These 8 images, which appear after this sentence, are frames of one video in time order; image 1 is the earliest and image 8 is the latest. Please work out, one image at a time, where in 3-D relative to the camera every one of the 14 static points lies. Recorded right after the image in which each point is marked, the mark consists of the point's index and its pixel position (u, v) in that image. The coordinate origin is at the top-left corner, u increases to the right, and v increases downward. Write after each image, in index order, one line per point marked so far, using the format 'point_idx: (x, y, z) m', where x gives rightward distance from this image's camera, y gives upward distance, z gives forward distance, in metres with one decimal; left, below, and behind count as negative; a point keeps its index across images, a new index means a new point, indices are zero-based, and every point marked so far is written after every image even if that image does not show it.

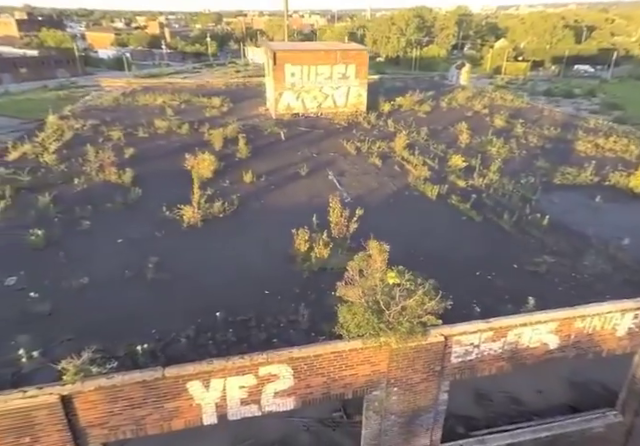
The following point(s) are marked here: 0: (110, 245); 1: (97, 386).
0: (-4.1, -0.4, +8.6) m
1: (-2.4, -1.7, +4.6) m
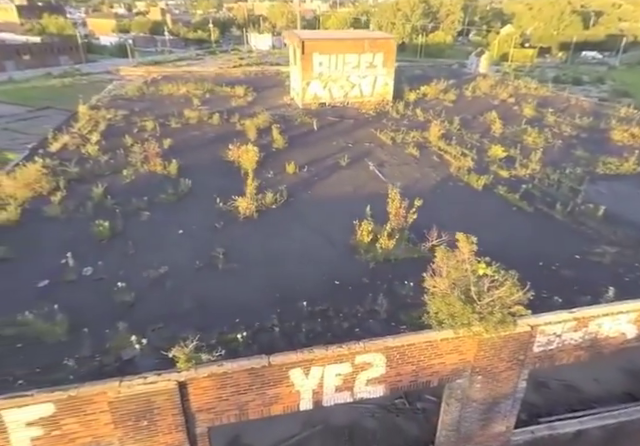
0: (-2.9, -0.3, +8.8) m
1: (-1.2, -1.6, +4.8) m
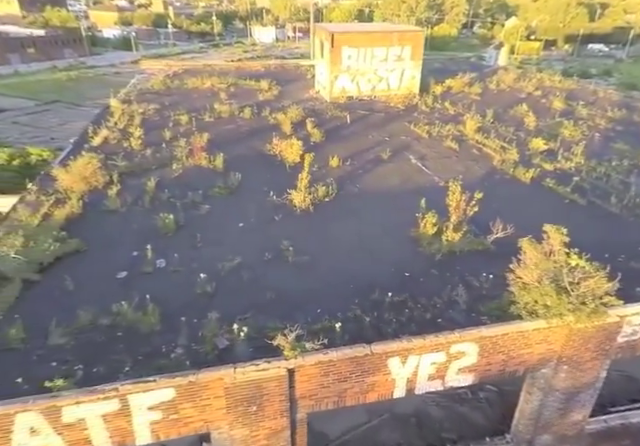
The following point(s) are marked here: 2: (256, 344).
0: (-1.7, -0.1, +8.9) m
1: (-0.1, -1.6, +5.0) m
2: (-0.9, -1.6, +5.7) m
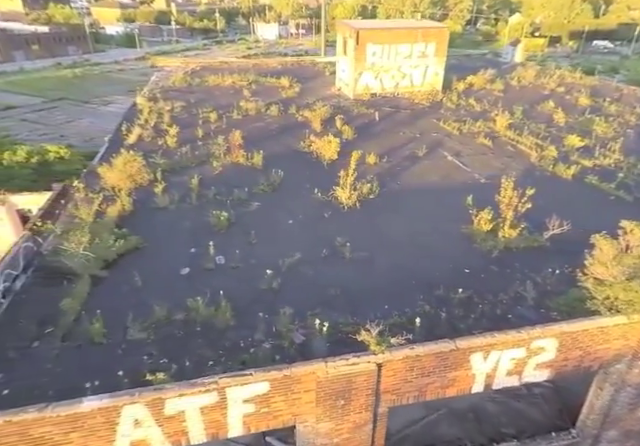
0: (-0.7, 0.0, +9.0) m
1: (+1.0, -1.5, +5.0) m
2: (+0.2, -1.5, +5.8) m
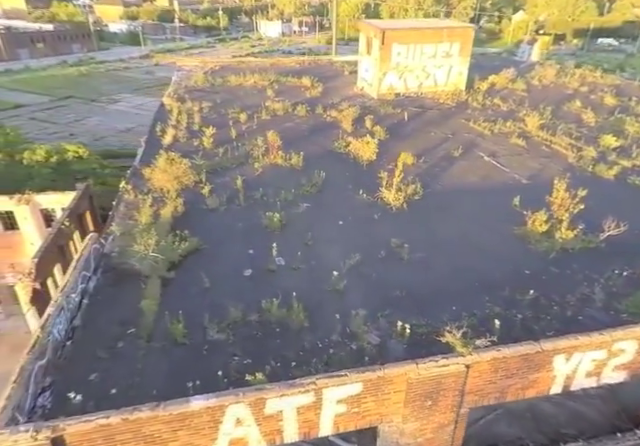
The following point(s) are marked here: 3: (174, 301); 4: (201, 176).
0: (+0.4, -0.1, +9.1) m
1: (+2.0, -1.6, +5.1) m
2: (+1.2, -1.6, +5.9) m
3: (-2.2, -1.2, +6.7) m
4: (-3.1, +1.2, +11.4) m
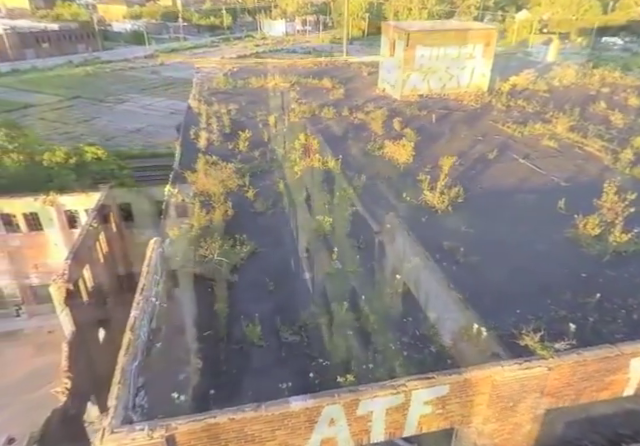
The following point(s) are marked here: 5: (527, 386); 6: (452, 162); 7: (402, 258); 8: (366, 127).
0: (+1.5, -0.1, +9.2) m
1: (+3.0, -1.6, +5.2) m
2: (+2.2, -1.6, +6.0) m
3: (-1.2, -1.3, +6.9) m
4: (-2.0, +1.2, +11.6) m
5: (+2.5, -2.0, +5.2) m
6: (+3.9, +1.7, +12.8) m
7: (+1.5, -0.6, +8.2) m
8: (+1.7, +3.6, +16.8) m
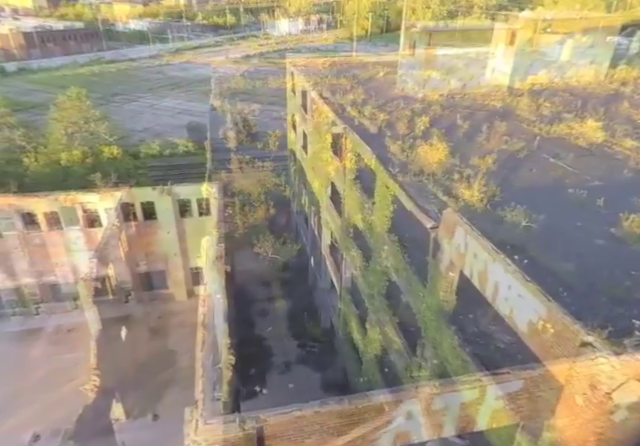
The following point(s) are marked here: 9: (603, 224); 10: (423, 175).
0: (+2.4, -0.1, +9.3) m
1: (+3.9, -1.6, +5.3) m
2: (+3.1, -1.6, +6.0) m
3: (-0.3, -1.2, +6.9) m
4: (-1.1, +1.2, +11.7) m
5: (+3.3, -1.9, +5.3) m
6: (+4.8, +1.8, +12.8) m
7: (+2.4, -0.6, +8.3) m
8: (+2.7, +3.6, +16.9) m
9: (+5.9, -0.1, +9.2) m
10: (+2.4, +1.2, +11.9) m
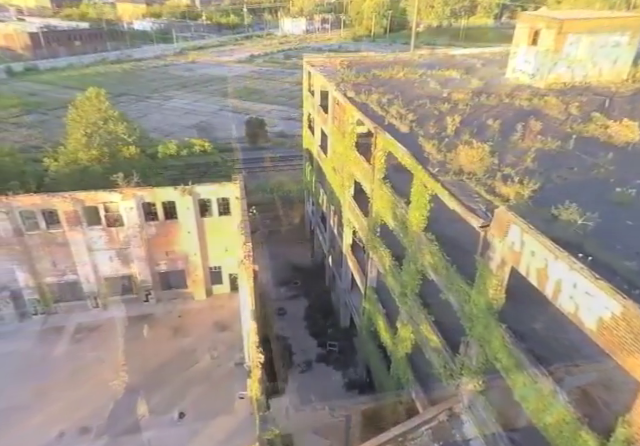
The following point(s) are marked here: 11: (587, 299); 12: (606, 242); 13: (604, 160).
0: (+3.3, -0.1, +9.3) m
1: (+4.8, -1.6, +5.3) m
2: (+4.0, -1.6, +6.1) m
3: (+0.6, -1.2, +7.0) m
4: (-0.1, +1.2, +11.7) m
5: (+4.2, -1.9, +5.3) m
6: (+5.8, +1.8, +12.8) m
7: (+3.3, -0.6, +8.3) m
8: (+3.8, +3.7, +16.9) m
9: (+6.8, -0.1, +9.2) m
10: (+3.4, +1.2, +11.9) m
11: (+3.6, -1.1, +6.0) m
12: (+5.1, -0.5, +8.4) m
13: (+8.1, +1.8, +13.0) m
